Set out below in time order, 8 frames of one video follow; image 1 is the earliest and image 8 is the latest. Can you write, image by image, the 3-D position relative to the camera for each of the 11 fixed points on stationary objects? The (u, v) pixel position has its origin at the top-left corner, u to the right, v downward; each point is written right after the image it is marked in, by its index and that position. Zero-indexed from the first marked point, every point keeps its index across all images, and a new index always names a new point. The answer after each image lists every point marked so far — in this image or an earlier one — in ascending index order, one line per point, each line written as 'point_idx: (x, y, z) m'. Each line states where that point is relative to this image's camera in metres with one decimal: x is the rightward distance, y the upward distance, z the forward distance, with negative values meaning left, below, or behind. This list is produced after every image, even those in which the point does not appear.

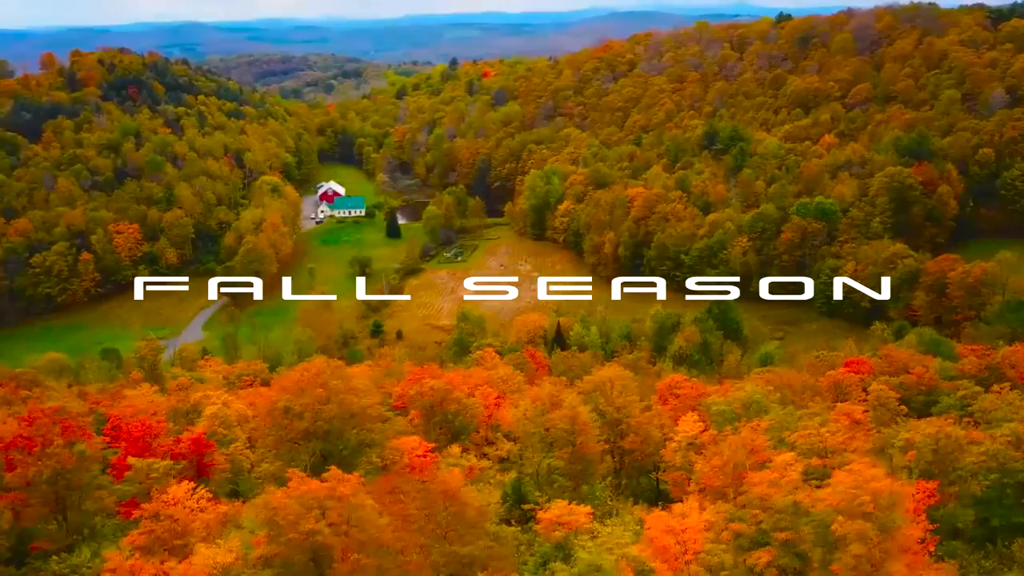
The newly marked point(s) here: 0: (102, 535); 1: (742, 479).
0: (-9.5, -5.7, +16.5) m
1: (+5.7, -4.9, +17.7) m
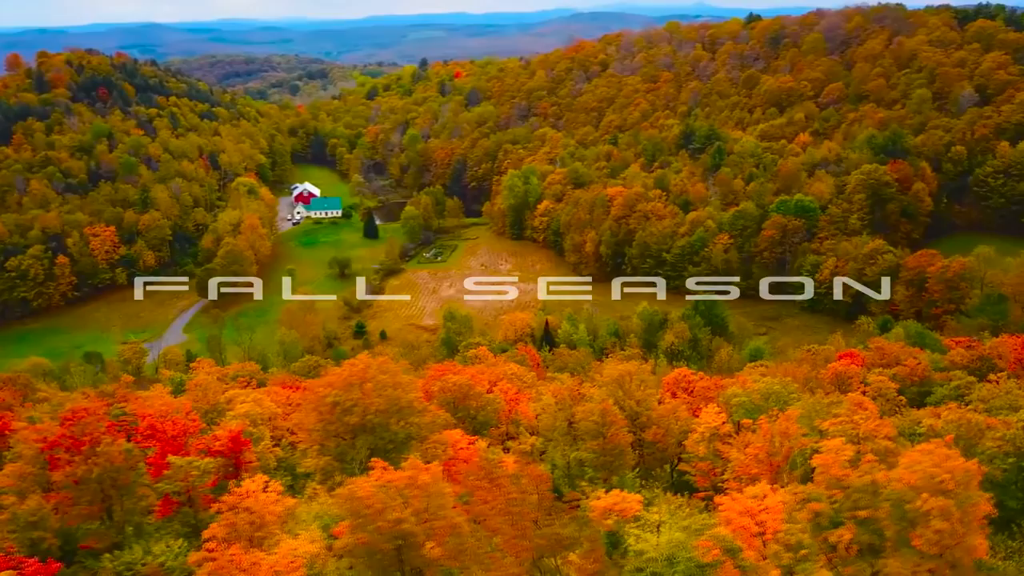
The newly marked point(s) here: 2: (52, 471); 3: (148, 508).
0: (-8.4, -5.6, +16.4) m
1: (+6.7, -4.6, +18.1) m
2: (-10.9, -4.4, +17.5) m
3: (-8.6, -5.1, +16.6) m
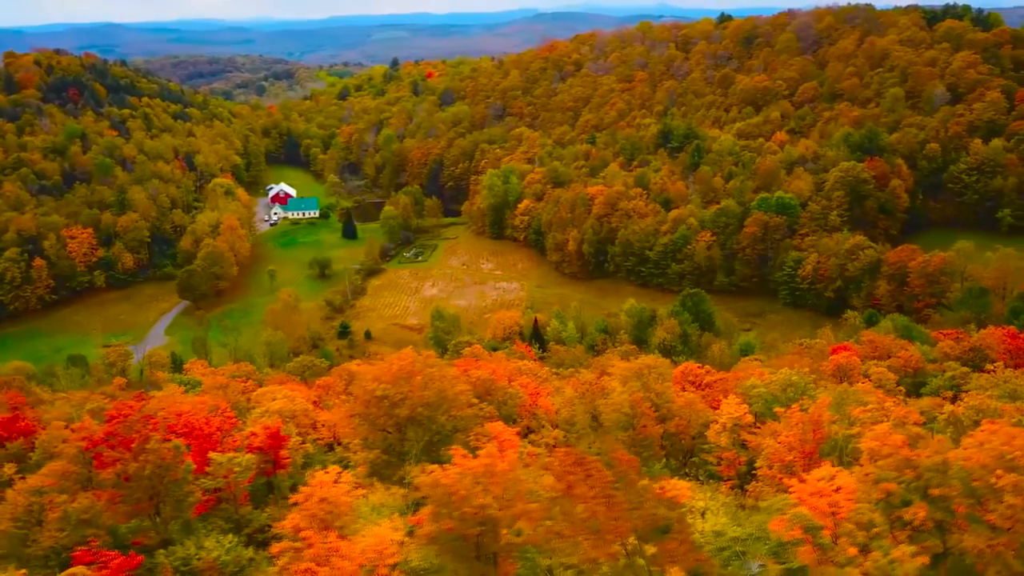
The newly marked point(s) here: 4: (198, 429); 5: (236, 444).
0: (-7.2, -5.5, +16.3) m
1: (+7.8, -4.4, +18.5) m
2: (-9.8, -4.3, +17.4) m
3: (-7.5, -5.0, +16.6) m
4: (-8.3, -3.7, +19.0) m
5: (-7.3, -4.2, +19.2) m
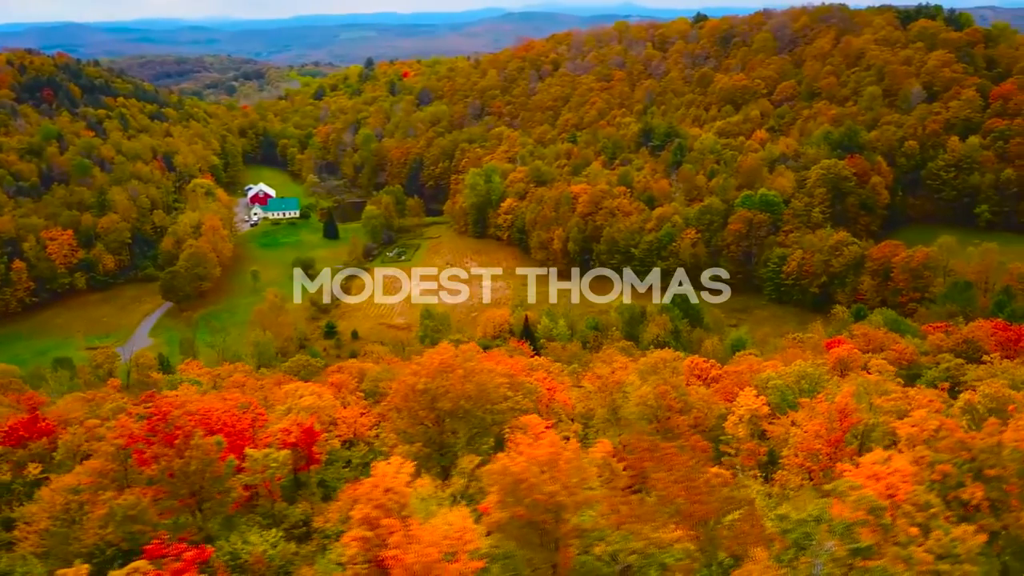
0: (-6.3, -5.4, +16.3) m
1: (+8.7, -4.2, +18.9) m
2: (-8.9, -4.2, +17.3) m
3: (-6.6, -4.9, +16.6) m
4: (-7.4, -3.7, +18.9) m
5: (-6.4, -4.1, +19.2) m
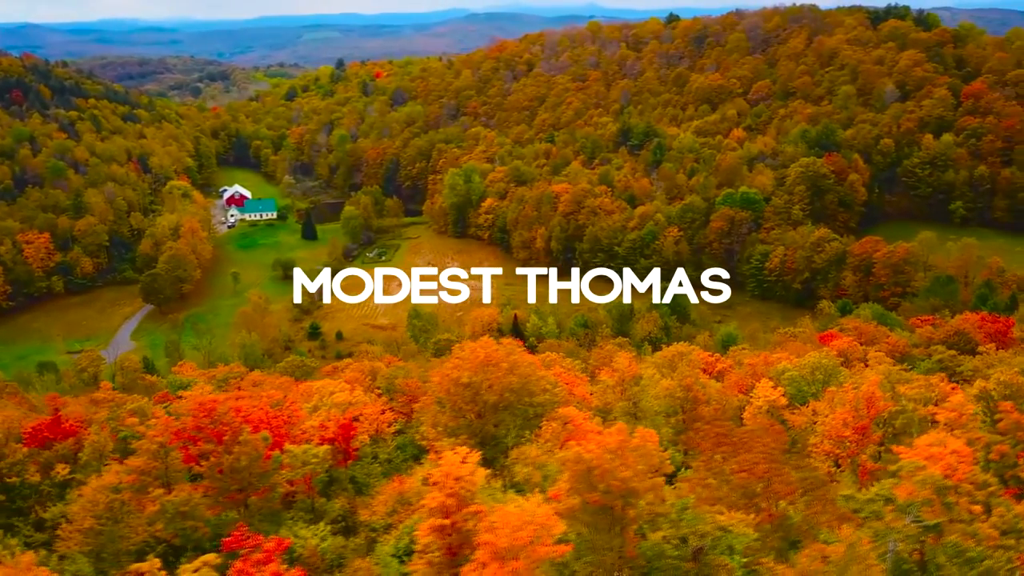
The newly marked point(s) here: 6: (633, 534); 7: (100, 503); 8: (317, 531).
0: (-5.2, -5.3, +16.4) m
1: (+9.6, -3.9, +19.3) m
2: (-7.9, -4.2, +17.2) m
3: (-5.5, -4.8, +16.6) m
4: (-6.5, -3.6, +18.9) m
5: (-5.5, -4.0, +19.2) m
6: (+2.0, -4.1, +11.8) m
7: (-9.3, -4.9, +16.3) m
8: (-4.3, -5.3, +15.8) m
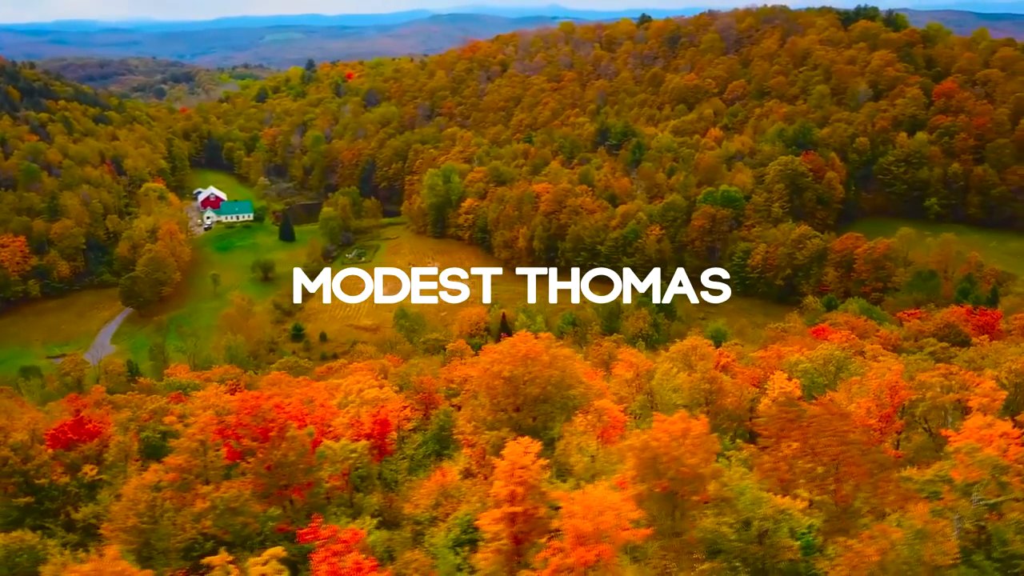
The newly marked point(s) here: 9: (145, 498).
0: (-4.2, -5.2, +16.4) m
1: (+10.5, -3.7, +19.8) m
2: (-6.9, -4.1, +17.2) m
3: (-4.5, -4.7, +16.6) m
4: (-5.5, -3.5, +18.9) m
5: (-4.6, -3.9, +19.3) m
6: (+3.1, -3.9, +12.1) m
7: (-8.3, -4.8, +16.2) m
8: (-3.3, -5.2, +15.8) m
9: (-8.2, -4.7, +16.2) m
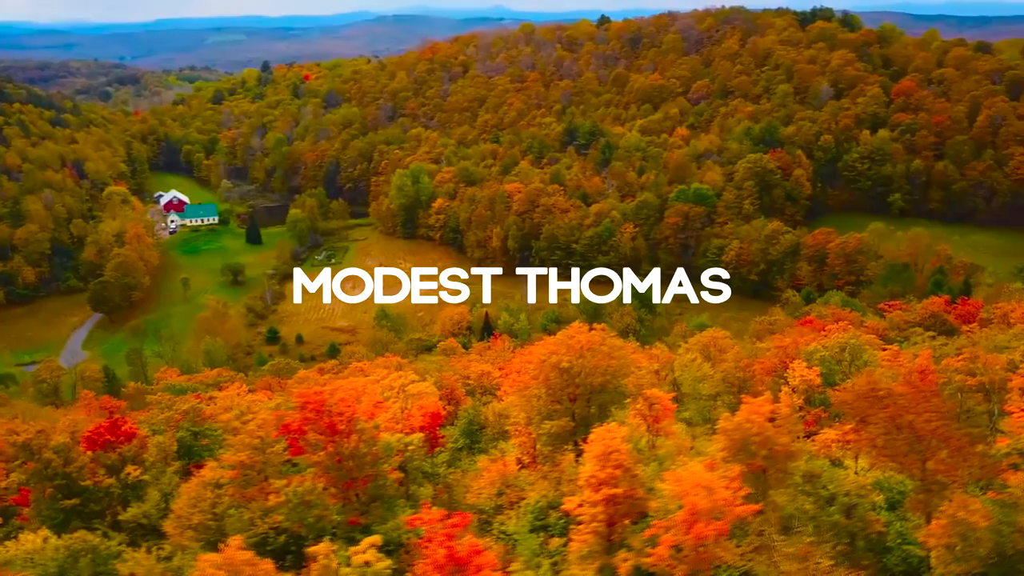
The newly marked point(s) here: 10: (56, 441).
0: (-2.7, -5.1, +16.5) m
1: (+11.8, -3.3, +20.6) m
2: (-5.5, -4.0, +17.2) m
3: (-3.0, -4.6, +16.8) m
4: (-4.2, -3.4, +19.0) m
5: (-3.2, -3.7, +19.4) m
6: (+4.8, -3.6, +12.5) m
7: (-6.8, -4.7, +16.2) m
8: (-1.8, -5.1, +16.0) m
9: (-6.7, -4.7, +16.1) m
10: (-12.6, -4.2, +19.8) m
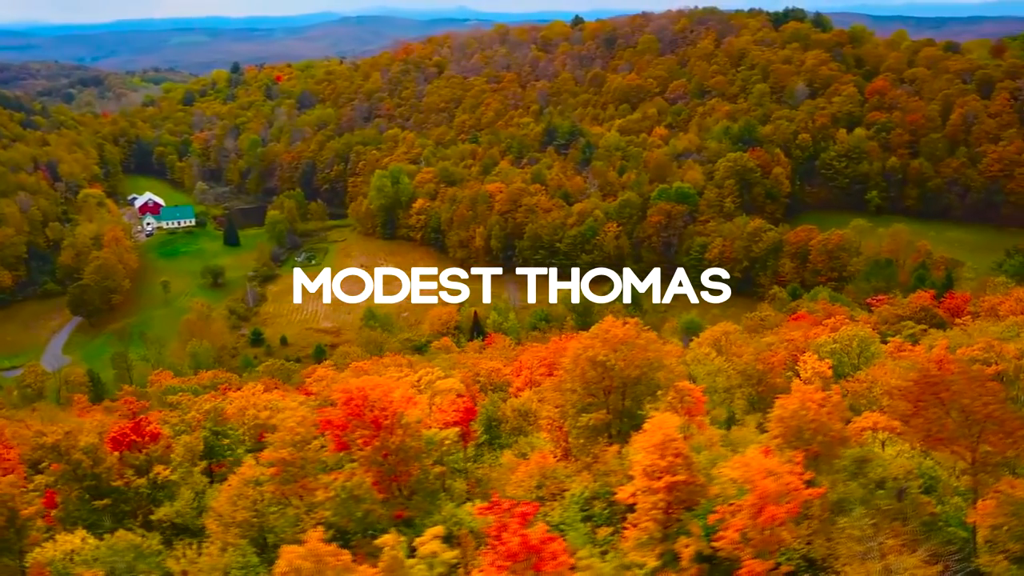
0: (-1.8, -5.0, +16.7) m
1: (+12.7, -3.1, +21.1) m
2: (-4.5, -3.9, +17.3) m
3: (-2.1, -4.5, +16.9) m
4: (-3.3, -3.3, +19.1) m
5: (-2.4, -3.6, +19.5) m
6: (+5.8, -3.5, +12.9) m
7: (-5.8, -4.7, +16.2) m
8: (-0.8, -5.0, +16.2) m
9: (-5.8, -4.6, +16.1) m
10: (-11.7, -4.2, +19.6) m
